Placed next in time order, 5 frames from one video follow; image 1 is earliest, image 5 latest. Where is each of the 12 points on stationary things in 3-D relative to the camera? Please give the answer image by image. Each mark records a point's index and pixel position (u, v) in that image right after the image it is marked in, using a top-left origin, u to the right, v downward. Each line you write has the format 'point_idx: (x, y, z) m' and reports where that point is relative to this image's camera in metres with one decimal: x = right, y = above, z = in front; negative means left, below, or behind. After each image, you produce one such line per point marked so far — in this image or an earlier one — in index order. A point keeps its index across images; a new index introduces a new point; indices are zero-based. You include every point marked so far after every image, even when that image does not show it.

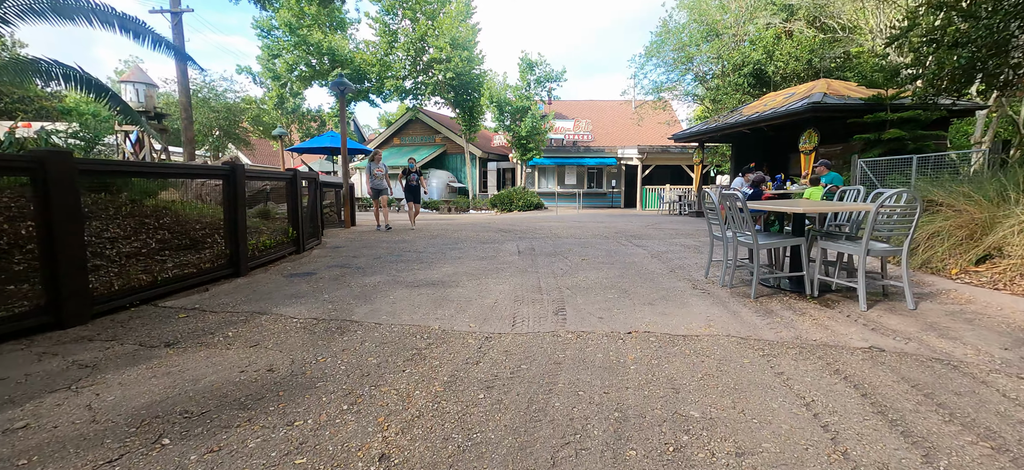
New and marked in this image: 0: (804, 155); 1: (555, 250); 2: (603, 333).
0: (+6.6, +1.8, +10.7) m
1: (+0.6, -0.2, +6.8) m
2: (+0.6, -0.6, +2.9) m
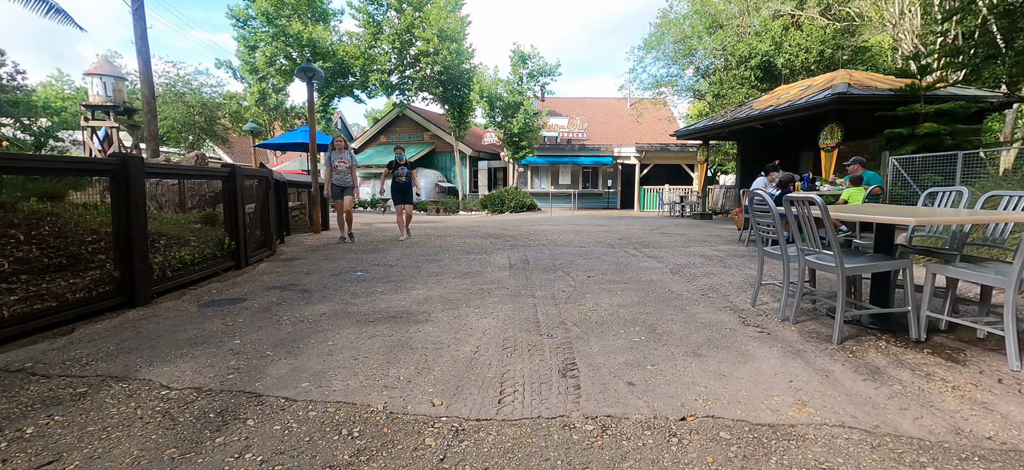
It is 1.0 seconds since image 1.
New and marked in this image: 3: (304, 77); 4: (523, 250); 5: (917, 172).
0: (+6.4, +1.7, +9.7) m
1: (+0.5, -0.3, +5.7) m
2: (+0.5, -0.7, +1.8) m
3: (-4.1, +3.1, +9.3) m
4: (+0.2, -0.2, +7.0) m
5: (+6.7, +1.0, +7.9) m
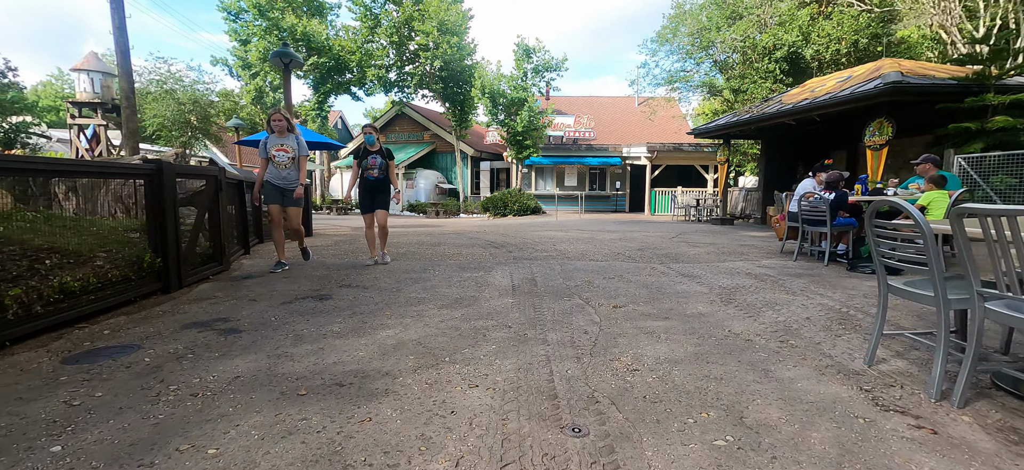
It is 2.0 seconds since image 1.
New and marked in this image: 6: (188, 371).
0: (+6.5, +1.5, +8.5) m
1: (+0.5, -0.5, +4.5) m
2: (+0.5, -0.9, +0.7) m
3: (-4.0, +3.0, +8.2) m
4: (+0.2, -0.4, +5.9) m
5: (+6.8, +0.9, +6.7) m
6: (-1.6, -0.7, +2.4) m
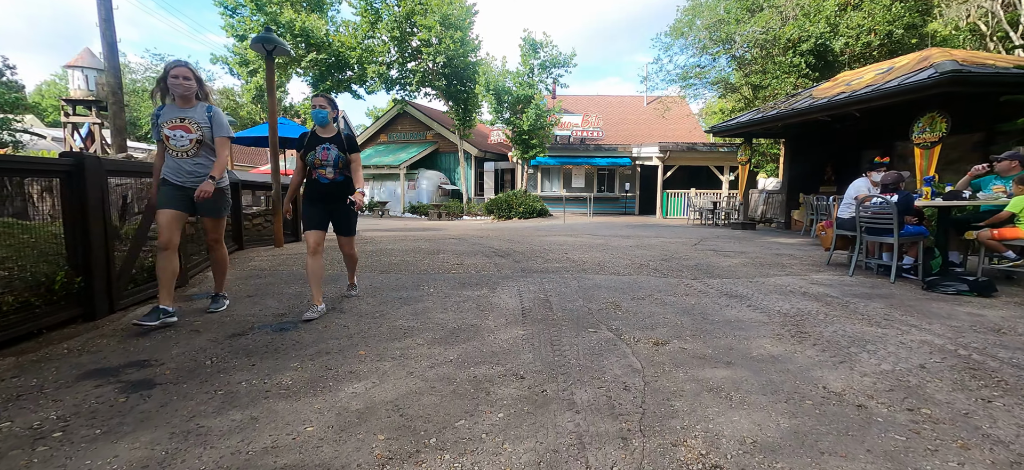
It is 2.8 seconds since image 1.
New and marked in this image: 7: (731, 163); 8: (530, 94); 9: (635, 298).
0: (+6.6, +1.4, +7.6) m
1: (+0.6, -0.6, +3.7) m
2: (+0.6, -0.9, -0.2) m
3: (-3.9, +2.9, +7.4) m
4: (+0.3, -0.5, +5.0) m
5: (+6.9, +0.7, +5.8) m
6: (-1.6, -0.8, +1.6) m
7: (+8.8, +2.9, +19.0) m
8: (+0.7, +5.5, +18.6) m
9: (+1.1, -0.5, +4.1) m
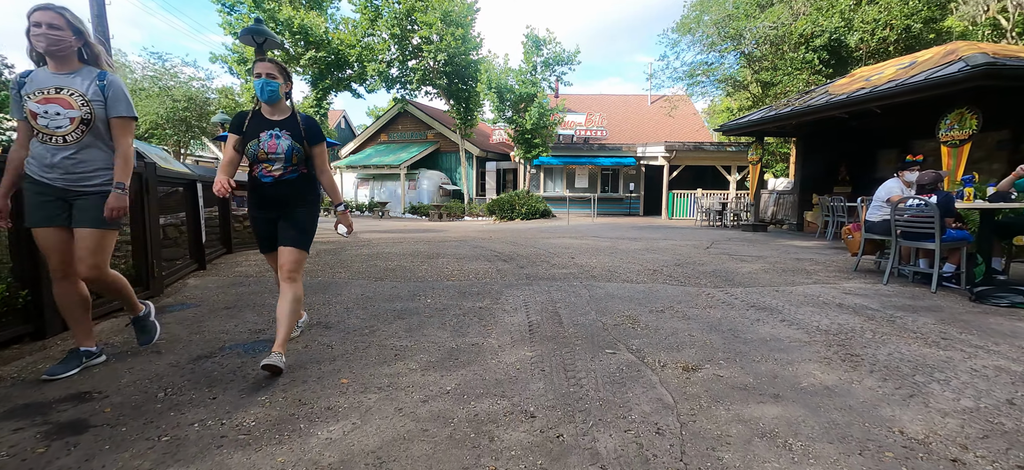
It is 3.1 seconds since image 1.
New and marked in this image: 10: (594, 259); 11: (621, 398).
0: (+6.7, +1.3, +7.2) m
1: (+0.6, -0.6, +3.3) m
2: (+0.6, -1.0, -0.6) m
3: (-3.9, +2.9, +7.1) m
4: (+0.3, -0.5, +4.6) m
5: (+6.9, +0.7, +5.4) m
6: (-1.6, -0.8, +1.2) m
7: (+8.9, +2.8, +18.5) m
8: (+0.8, +5.5, +18.2) m
9: (+1.1, -0.6, +3.7) m
10: (+1.2, -0.3, +6.9) m
11: (+0.5, -0.7, +2.2) m
